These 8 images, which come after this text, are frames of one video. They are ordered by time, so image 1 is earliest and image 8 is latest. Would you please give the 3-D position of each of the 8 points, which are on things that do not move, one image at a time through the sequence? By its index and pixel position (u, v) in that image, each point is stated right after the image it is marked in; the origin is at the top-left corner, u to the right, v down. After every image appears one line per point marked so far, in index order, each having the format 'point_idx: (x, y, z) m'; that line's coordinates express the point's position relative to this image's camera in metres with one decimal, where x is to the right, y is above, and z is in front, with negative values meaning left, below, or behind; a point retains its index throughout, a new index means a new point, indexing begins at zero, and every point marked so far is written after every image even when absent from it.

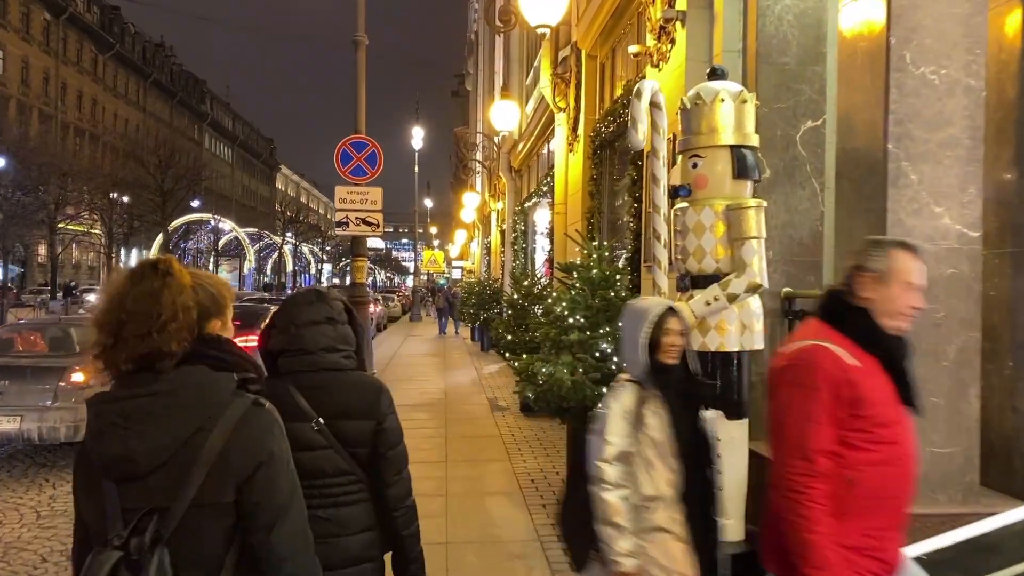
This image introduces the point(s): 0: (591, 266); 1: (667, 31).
0: (+0.7, +0.2, +7.3) m
1: (+1.4, +2.4, +7.3) m
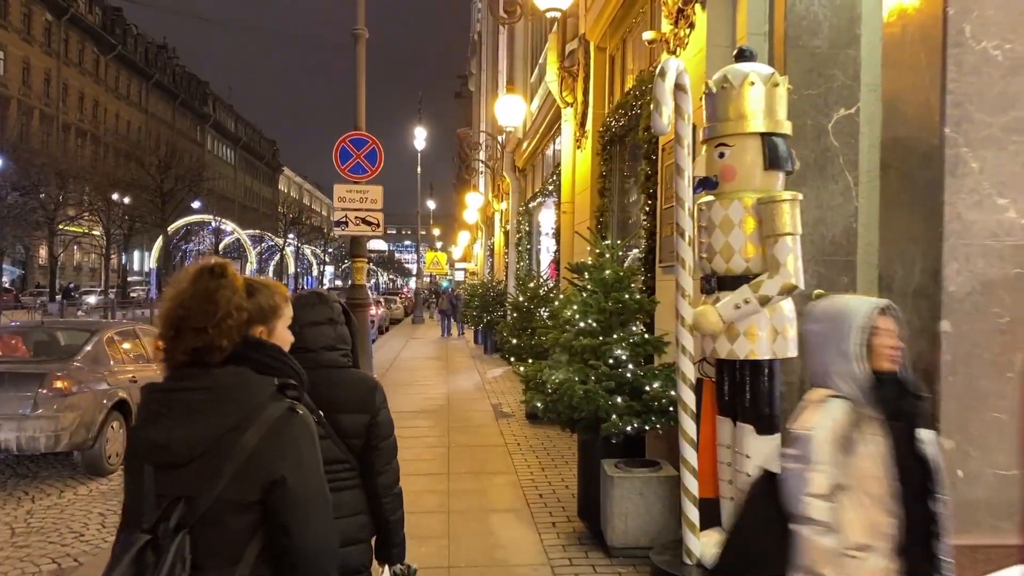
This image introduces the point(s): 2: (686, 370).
0: (+0.8, +0.2, +6.8) m
1: (+1.5, +2.3, +6.9) m
2: (+1.0, -0.5, +4.7) m
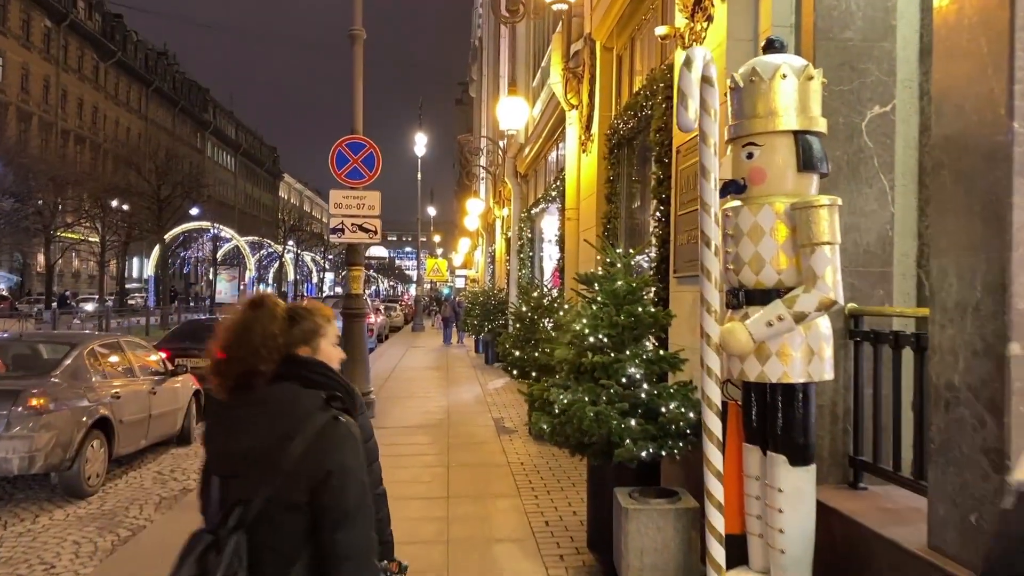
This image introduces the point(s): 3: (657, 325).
0: (+0.8, +0.1, +6.3) m
1: (+1.5, +2.2, +6.4) m
2: (+1.1, -0.6, +4.3) m
3: (+1.1, -0.3, +6.2) m
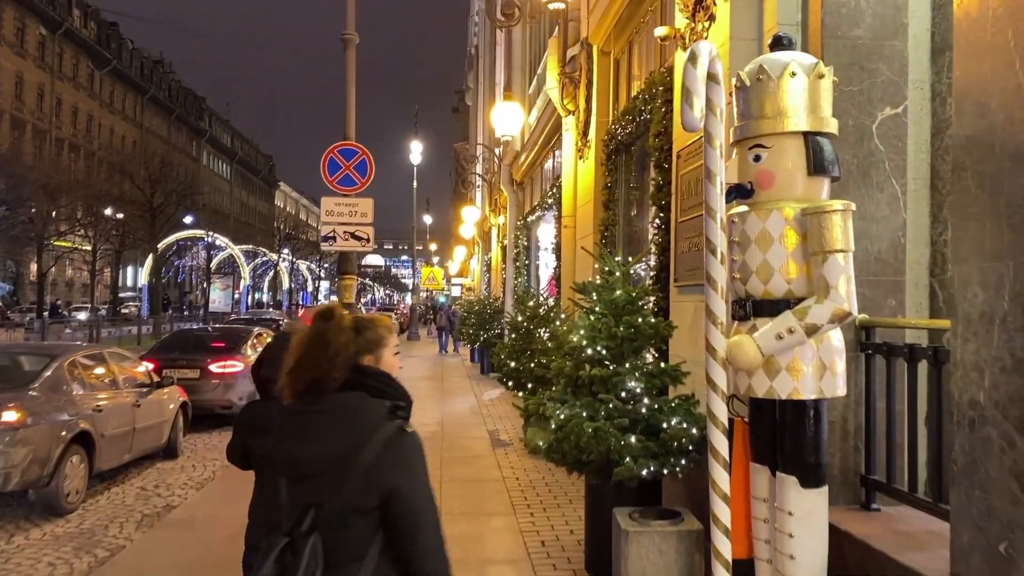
0: (+0.8, 0.0, +6.1) m
1: (+1.5, +2.2, +6.2) m
2: (+1.0, -0.6, +4.0) m
3: (+1.1, -0.4, +5.9) m
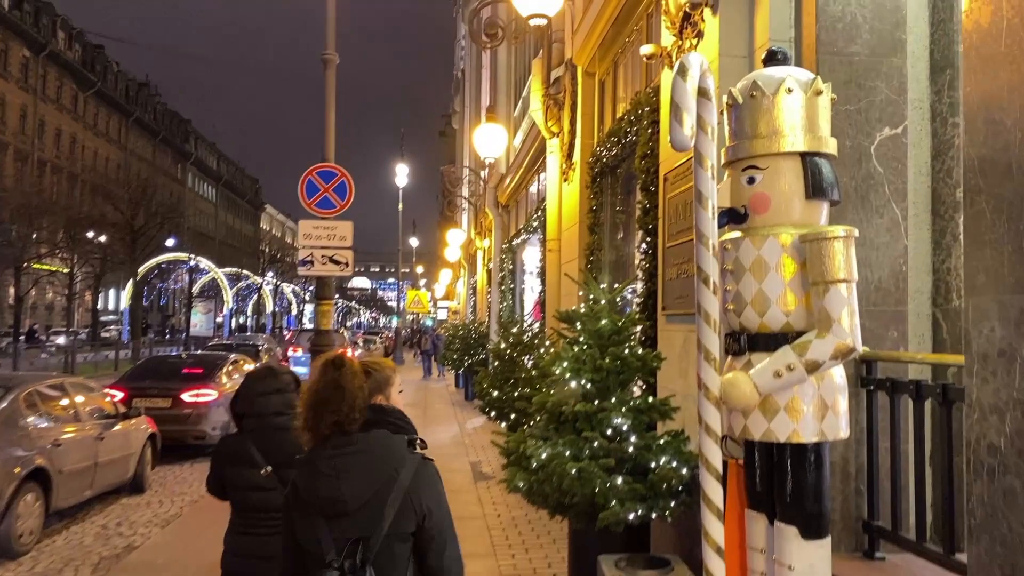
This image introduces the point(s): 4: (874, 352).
0: (+0.6, -0.2, +5.7) m
1: (+1.3, +2.0, +5.9) m
2: (+0.9, -0.8, +3.6) m
3: (+0.9, -0.6, +5.6) m
4: (+2.1, -0.4, +4.6) m
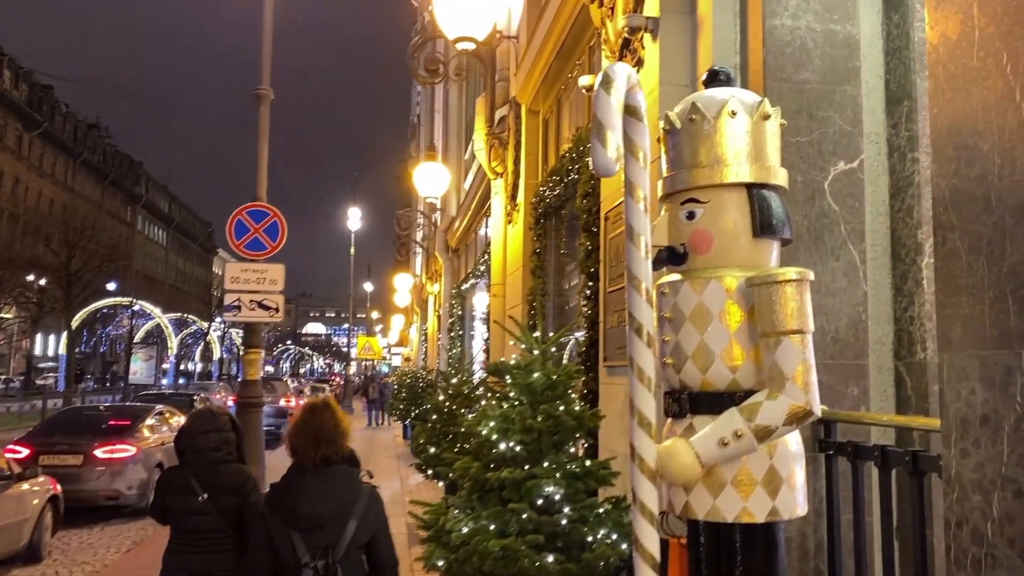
0: (+0.1, -0.5, +5.1) m
1: (+0.8, +1.6, +5.5) m
2: (+0.5, -1.0, +3.0) m
3: (+0.4, -0.9, +5.0) m
4: (+1.6, -0.6, +4.1) m
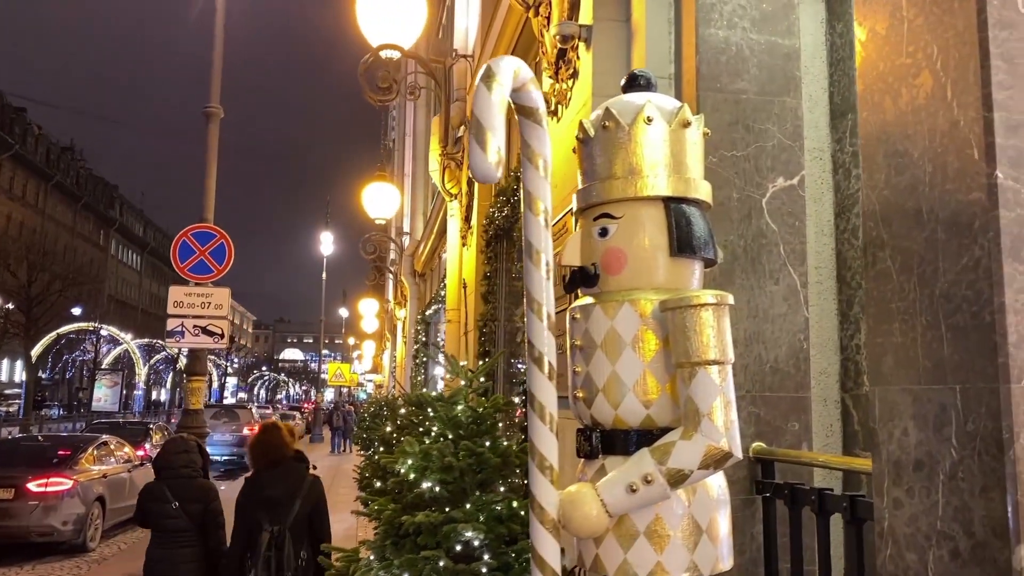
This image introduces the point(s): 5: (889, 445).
0: (-0.3, -0.7, +4.8) m
1: (+0.4, +1.5, +5.2) m
2: (+0.1, -1.1, +2.6) m
3: (0.0, -1.0, +4.6) m
4: (+1.2, -0.8, +3.7) m
5: (+1.1, -0.5, +2.4) m
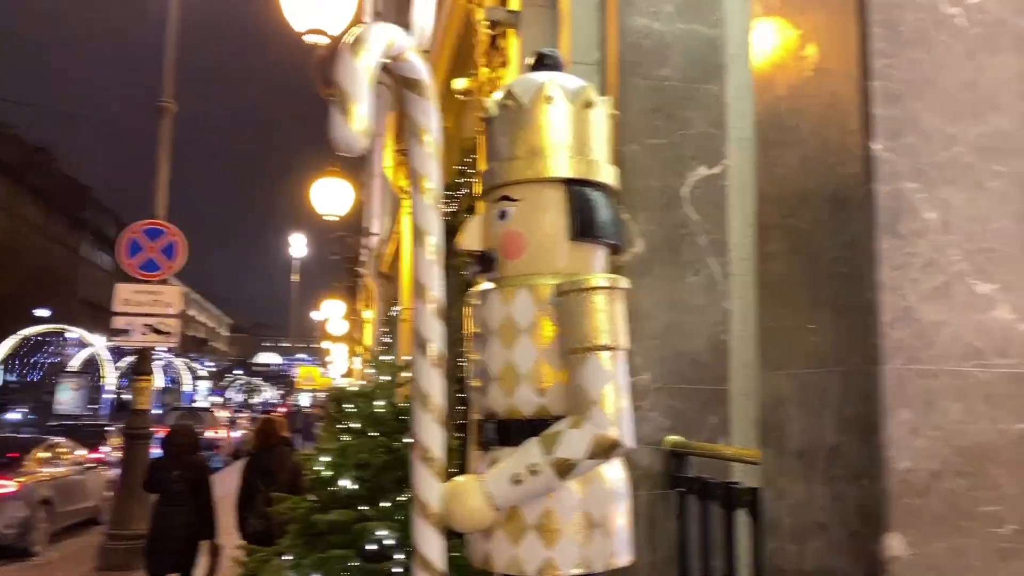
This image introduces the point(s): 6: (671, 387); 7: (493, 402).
0: (-0.8, -0.6, +4.6) m
1: (-0.1, +1.5, +5.0) m
2: (-0.3, -1.0, +2.5) m
3: (-0.5, -1.0, +4.4) m
4: (+0.8, -0.7, +3.6) m
5: (+0.8, -0.4, +2.3) m
6: (+0.8, -0.5, +3.7) m
7: (-0.1, -0.4, +2.9) m
